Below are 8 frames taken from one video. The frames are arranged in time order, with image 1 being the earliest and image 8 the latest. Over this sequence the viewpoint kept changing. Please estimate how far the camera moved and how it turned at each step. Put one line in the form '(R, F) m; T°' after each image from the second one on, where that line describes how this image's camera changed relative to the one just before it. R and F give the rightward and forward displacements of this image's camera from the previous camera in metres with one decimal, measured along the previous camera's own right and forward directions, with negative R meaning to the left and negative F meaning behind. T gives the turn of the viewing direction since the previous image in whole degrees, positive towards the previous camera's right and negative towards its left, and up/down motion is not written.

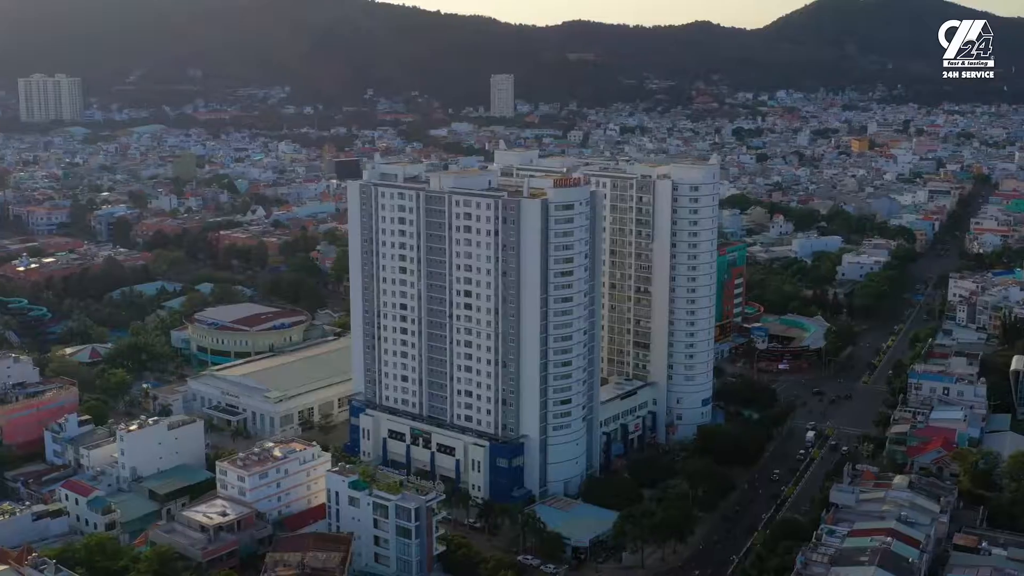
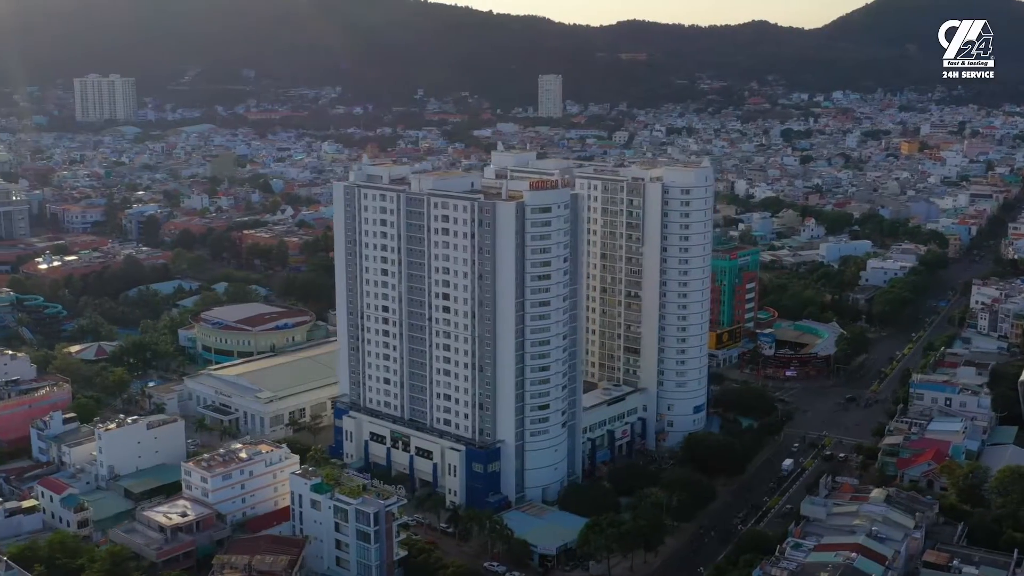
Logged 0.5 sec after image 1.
(+2.9, +0.5) m; -3°
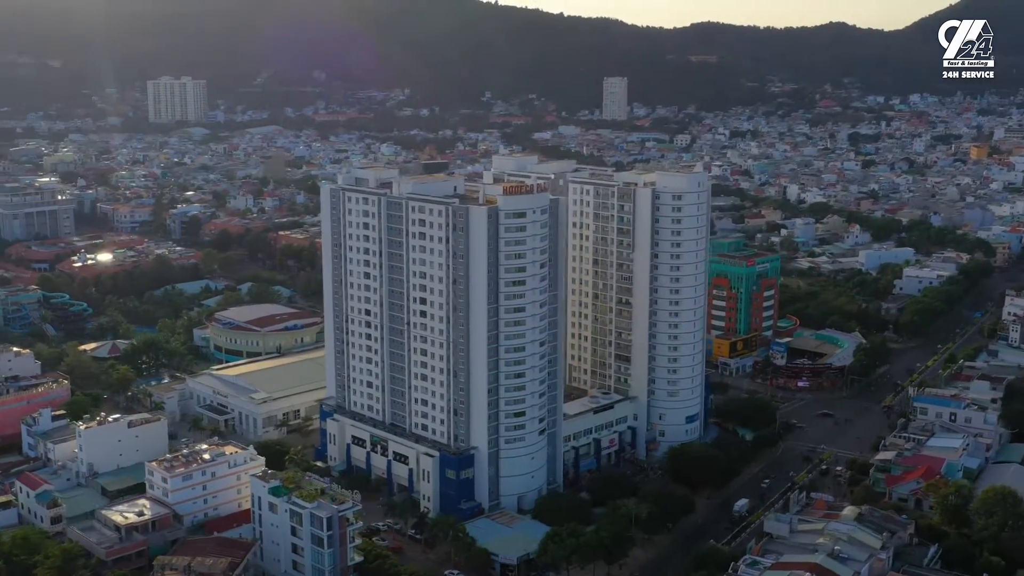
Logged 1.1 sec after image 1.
(+3.6, +0.6) m; -4°
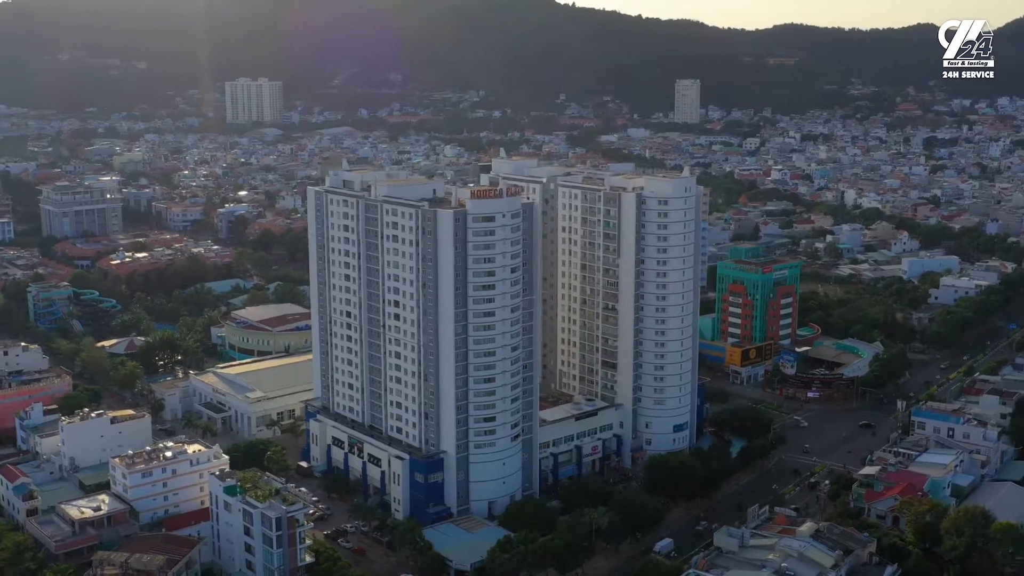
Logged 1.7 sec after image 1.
(+4.0, +0.4) m; -4°
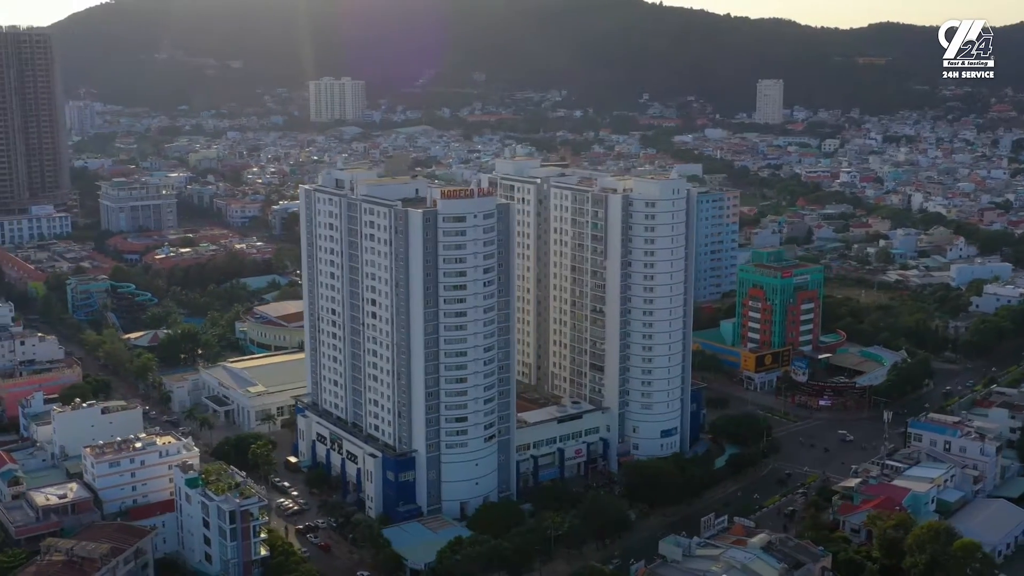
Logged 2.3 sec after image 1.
(+4.3, +0.3) m; -5°
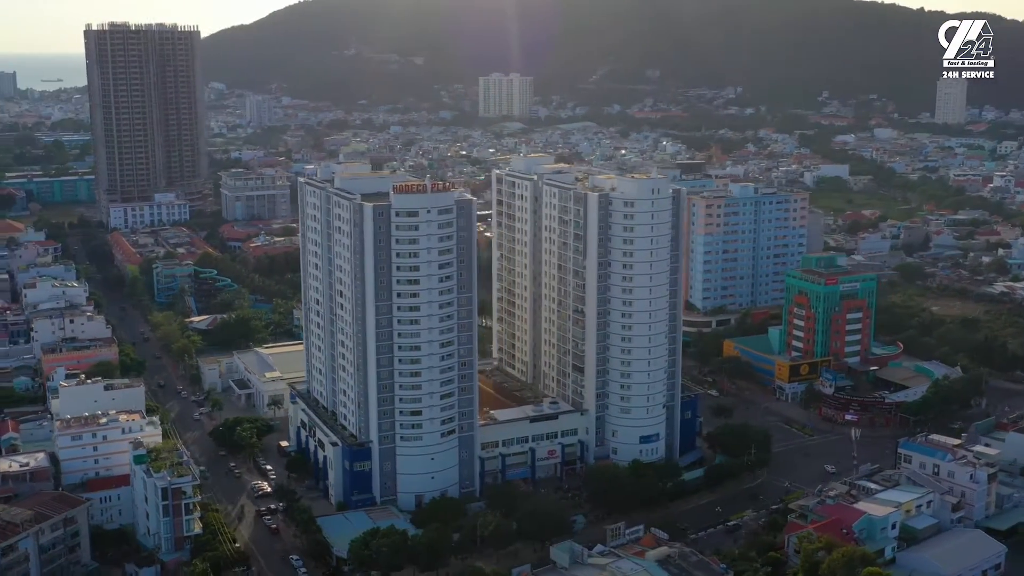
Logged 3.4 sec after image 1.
(+8.3, +0.9) m; -10°
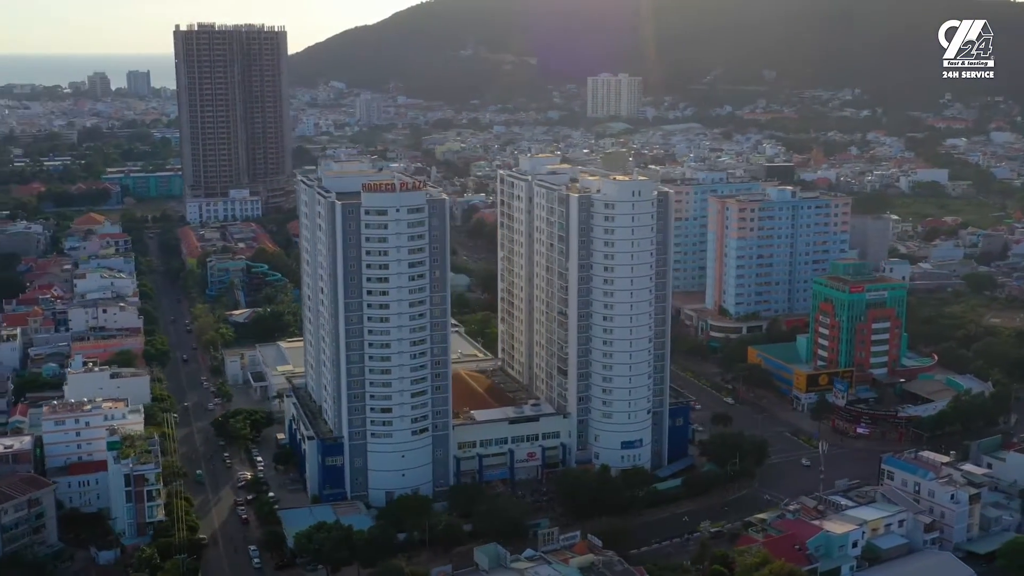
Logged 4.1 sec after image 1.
(+5.5, +0.5) m; -6°
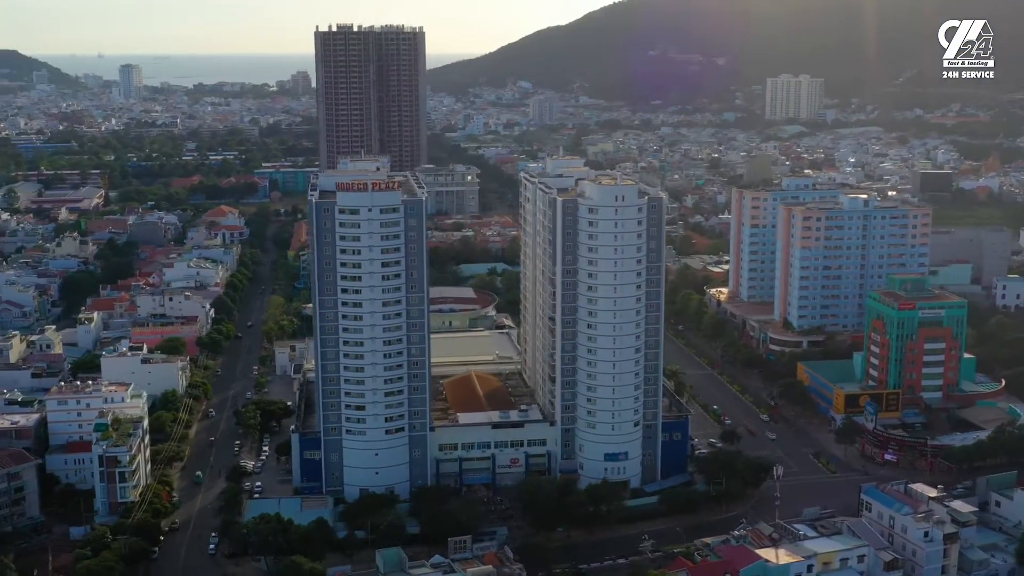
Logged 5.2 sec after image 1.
(+8.0, +1.2) m; -10°
